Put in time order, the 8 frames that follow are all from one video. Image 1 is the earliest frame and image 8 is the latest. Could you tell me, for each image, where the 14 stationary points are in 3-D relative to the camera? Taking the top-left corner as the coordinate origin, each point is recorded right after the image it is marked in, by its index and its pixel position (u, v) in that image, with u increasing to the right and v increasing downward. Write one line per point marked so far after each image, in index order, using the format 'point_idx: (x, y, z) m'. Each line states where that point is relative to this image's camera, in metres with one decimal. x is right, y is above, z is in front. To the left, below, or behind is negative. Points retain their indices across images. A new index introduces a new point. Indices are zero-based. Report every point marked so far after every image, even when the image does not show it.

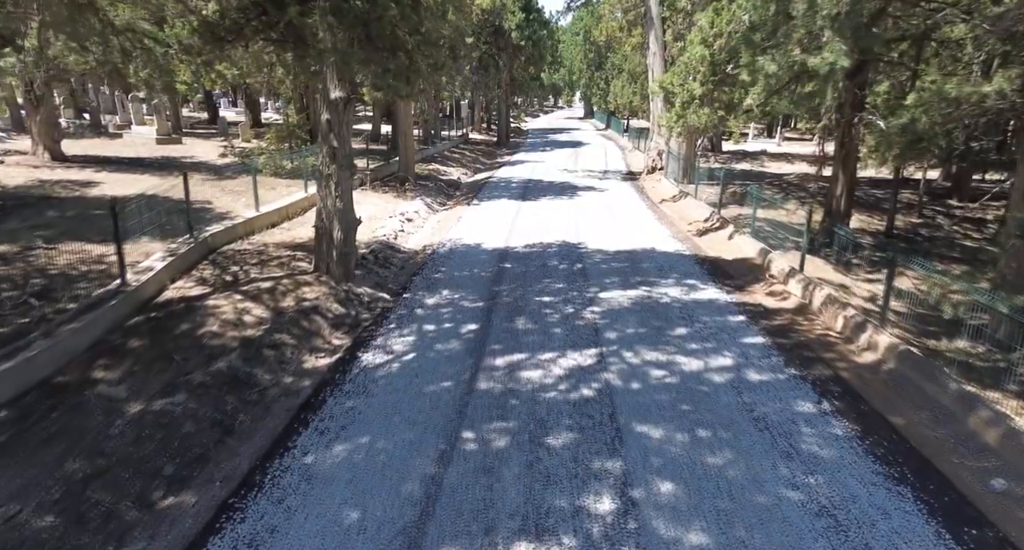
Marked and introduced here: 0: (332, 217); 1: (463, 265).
0: (-2.7, +0.9, +9.2) m
1: (-0.9, +0.2, +11.5) m
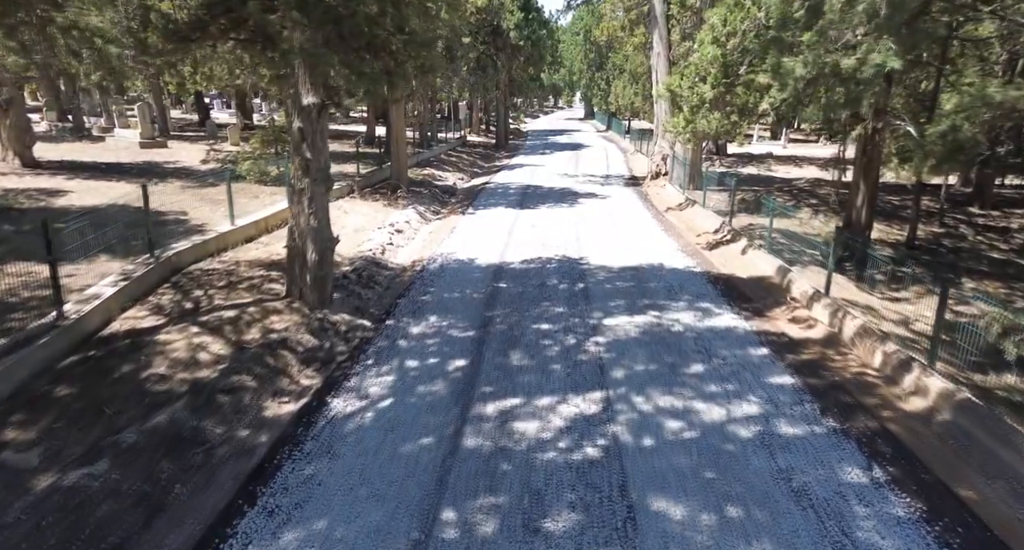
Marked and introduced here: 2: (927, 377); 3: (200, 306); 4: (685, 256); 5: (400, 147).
0: (-2.8, +0.5, +8.2) m
1: (-1.0, -0.2, +10.6) m
2: (+4.2, -1.0, +6.2) m
3: (-4.1, -0.4, +7.9) m
4: (+3.5, +0.4, +12.4) m
5: (-3.7, +4.1, +19.7) m
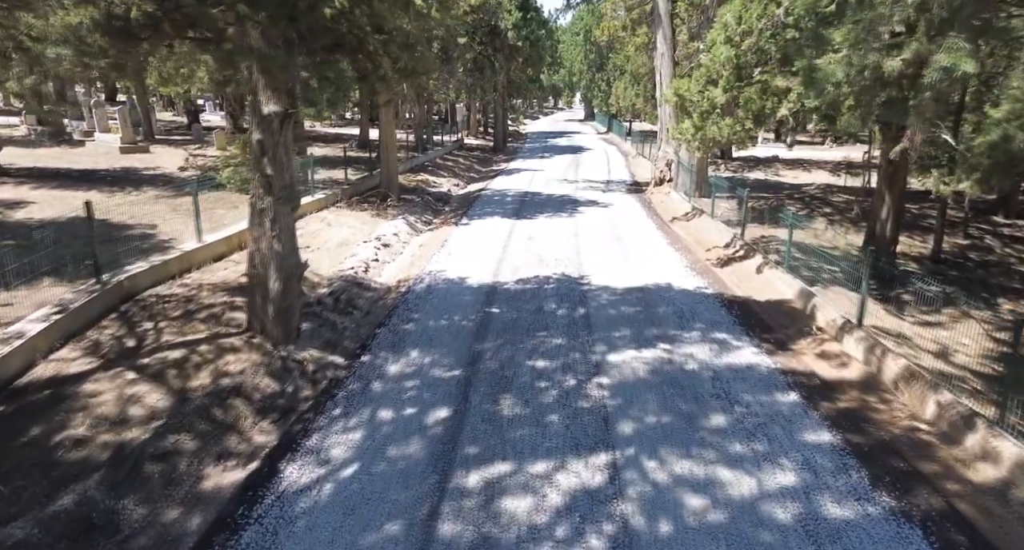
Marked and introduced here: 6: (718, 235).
0: (-2.9, +0.2, +7.2) m
1: (-1.1, -0.5, +9.6) m
2: (+4.1, -1.4, +5.2) m
3: (-4.2, -0.8, +6.9) m
4: (+3.4, 0.0, +11.4) m
5: (-3.8, +3.7, +18.7) m
6: (+4.9, +0.9, +14.4) m
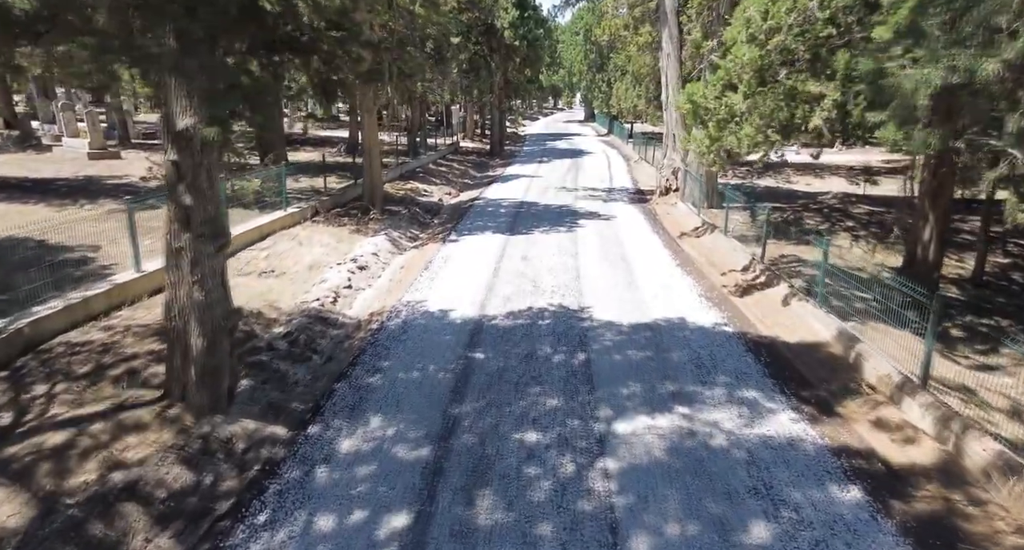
0: (-3.1, -0.4, +5.7) m
1: (-1.3, -1.0, +8.1) m
2: (+4.0, -1.9, +3.7) m
3: (-4.4, -1.3, +5.4) m
4: (+3.2, -0.5, +9.9) m
5: (-4.0, +3.2, +17.2) m
6: (+4.7, +0.4, +12.9) m
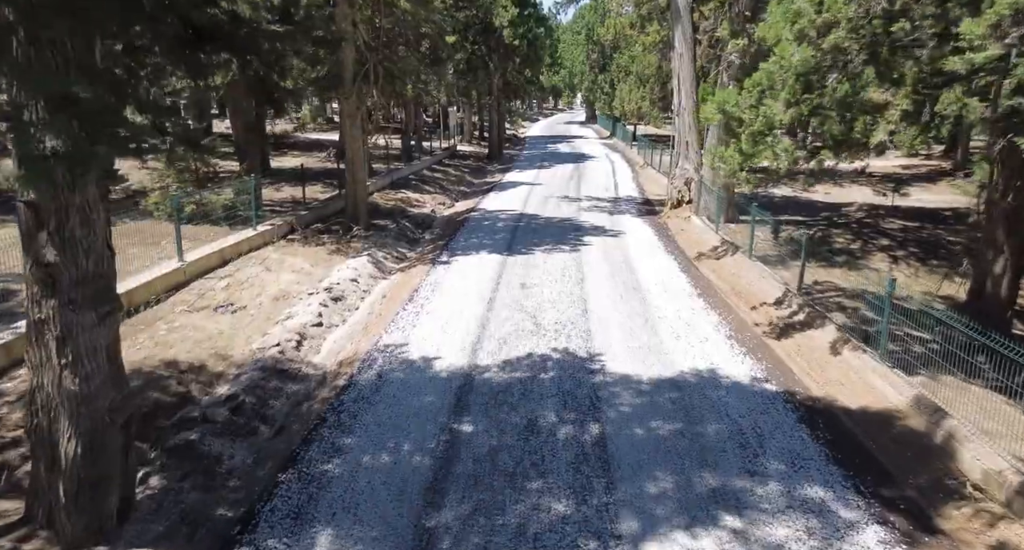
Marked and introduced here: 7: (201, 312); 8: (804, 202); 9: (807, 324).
0: (-3.1, -0.9, +4.1) m
1: (-1.3, -1.6, +6.5) m
2: (+3.9, -2.5, +2.1) m
3: (-4.4, -1.8, +3.9) m
4: (+3.2, -1.1, +8.3) m
5: (-4.0, +2.7, +15.6) m
6: (+4.7, -0.1, +11.3) m
7: (-4.7, -0.6, +9.3) m
8: (+9.6, +2.4, +19.9) m
9: (+4.4, -0.7, +9.1) m
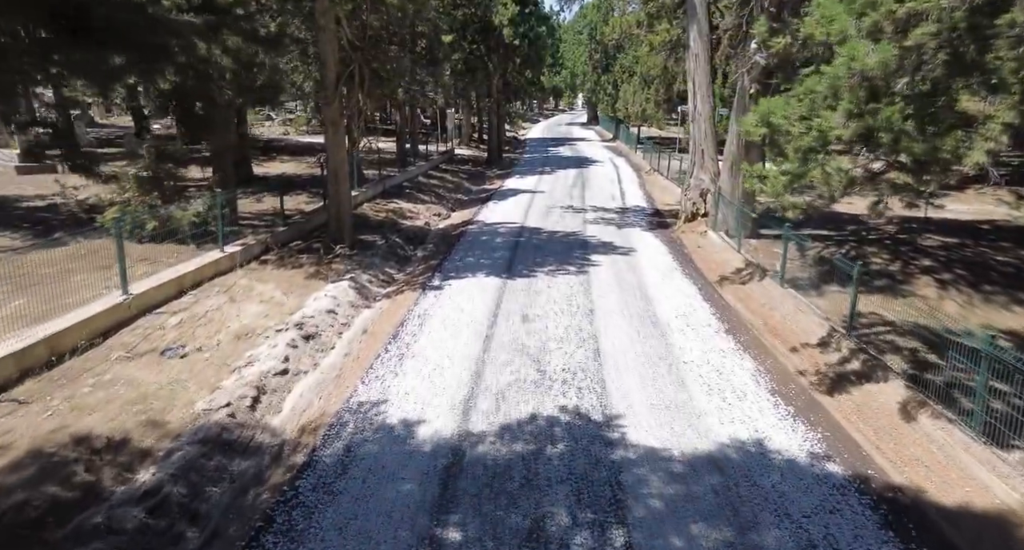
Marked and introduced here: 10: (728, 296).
0: (-3.1, -1.4, +2.7) m
1: (-1.3, -2.1, +5.1) m
2: (+3.9, -3.0, +0.7) m
3: (-4.4, -2.3, +2.4) m
4: (+3.2, -1.6, +6.9) m
5: (-4.0, +2.1, +14.2) m
6: (+4.7, -0.7, +9.9) m
7: (-4.7, -1.1, +7.8) m
8: (+9.6, +1.8, +18.5) m
9: (+4.4, -1.3, +7.6) m
10: (+4.1, -0.4, +11.4) m
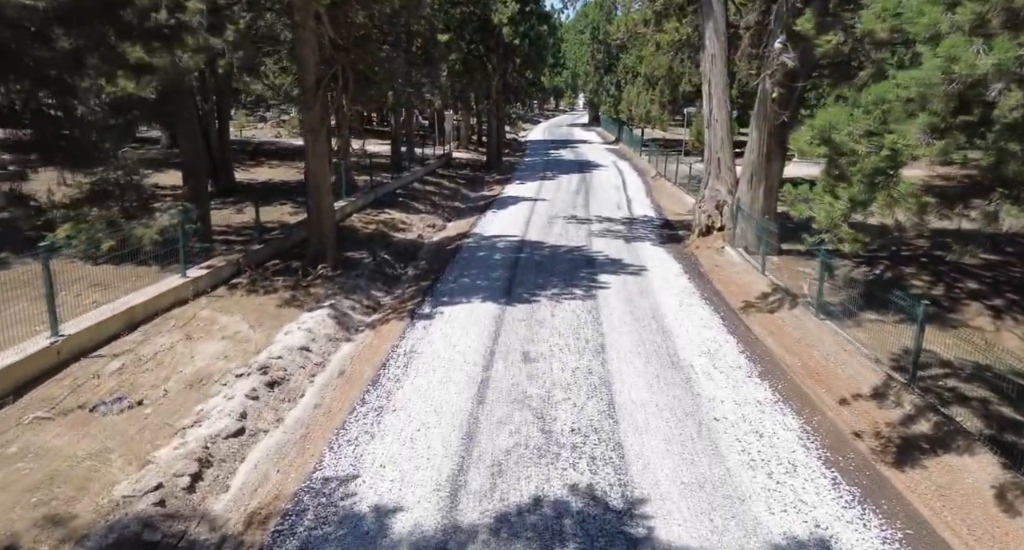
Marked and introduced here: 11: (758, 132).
0: (-3.1, -1.9, +1.4) m
1: (-1.3, -2.6, +3.7) m
2: (+3.9, -3.4, -0.7) m
3: (-4.4, -2.8, +1.1) m
4: (+3.2, -2.1, +5.5) m
5: (-4.0, +1.7, +12.9) m
6: (+4.7, -1.1, +8.5) m
7: (-4.8, -1.5, +6.5) m
8: (+9.6, +1.3, +17.1) m
9: (+4.4, -1.7, +6.3) m
10: (+4.1, -0.8, +10.1) m
11: (+5.7, +3.3, +14.1) m
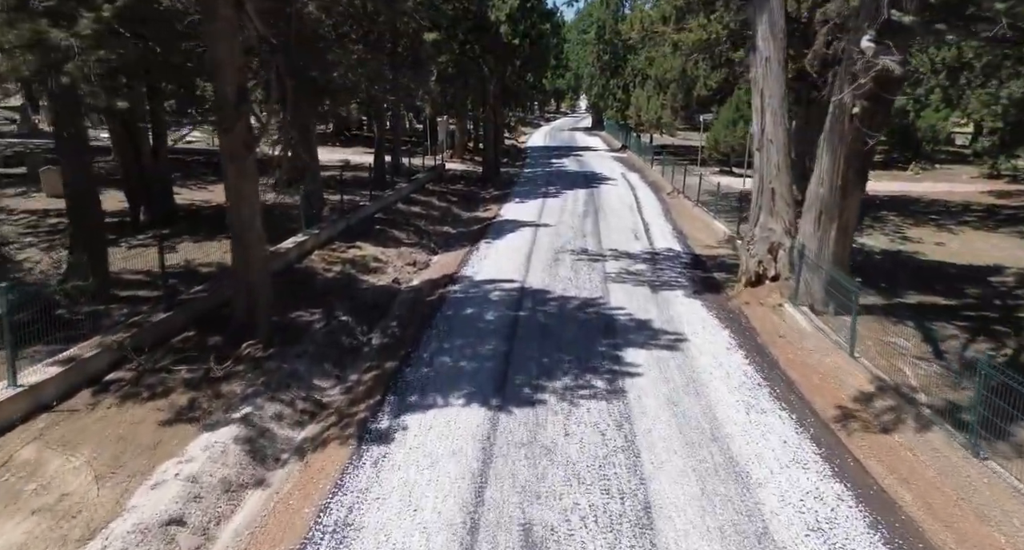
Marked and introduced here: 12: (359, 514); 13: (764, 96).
0: (-3.2, -3.1, -2.0) m
1: (-1.4, -3.8, +0.4) m
2: (+3.8, -4.6, -4.0) m
3: (-4.5, -4.0, -2.3) m
4: (+3.1, -3.2, +2.2) m
5: (-4.1, +0.5, +9.5) m
6: (+4.6, -2.3, +5.2) m
7: (-4.8, -2.7, +3.1) m
8: (+9.5, +0.1, +13.8) m
9: (+4.4, -2.9, +2.9) m
10: (+4.0, -2.1, +6.8) m
11: (+5.6, +2.1, +10.8) m
12: (-1.5, -2.3, +5.9) m
13: (+4.9, +3.6, +11.8) m
